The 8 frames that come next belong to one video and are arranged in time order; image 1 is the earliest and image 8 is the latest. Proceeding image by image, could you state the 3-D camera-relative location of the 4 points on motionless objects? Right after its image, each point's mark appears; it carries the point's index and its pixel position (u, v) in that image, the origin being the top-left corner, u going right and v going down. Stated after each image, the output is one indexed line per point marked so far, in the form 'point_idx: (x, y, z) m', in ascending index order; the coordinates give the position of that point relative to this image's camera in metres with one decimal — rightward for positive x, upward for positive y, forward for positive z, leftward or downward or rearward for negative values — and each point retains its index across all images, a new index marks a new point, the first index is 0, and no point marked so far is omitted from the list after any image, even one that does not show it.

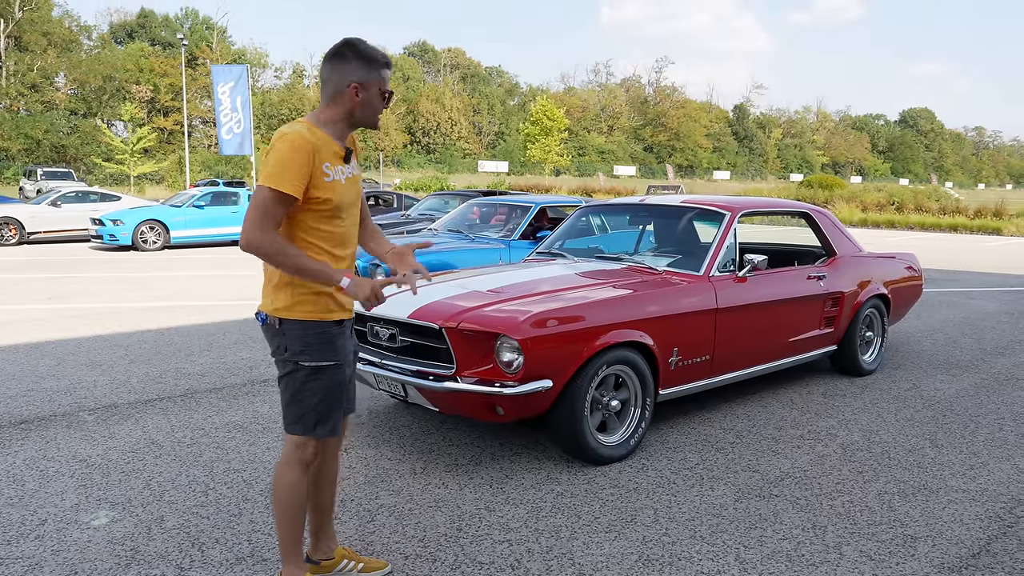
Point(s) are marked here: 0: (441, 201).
0: (-1.2, +1.4, +13.4) m
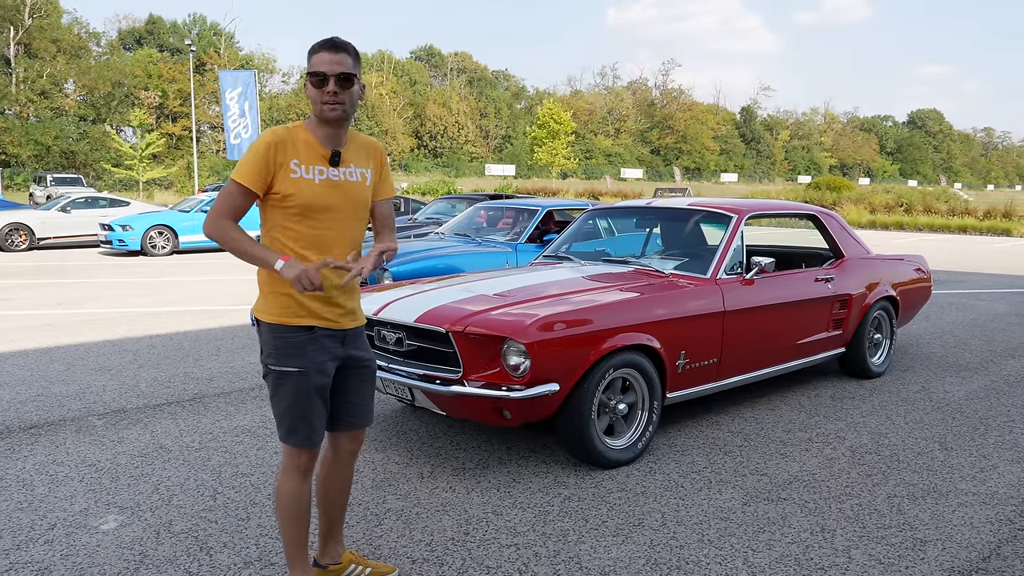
0: (-1.1, +1.4, +13.4) m
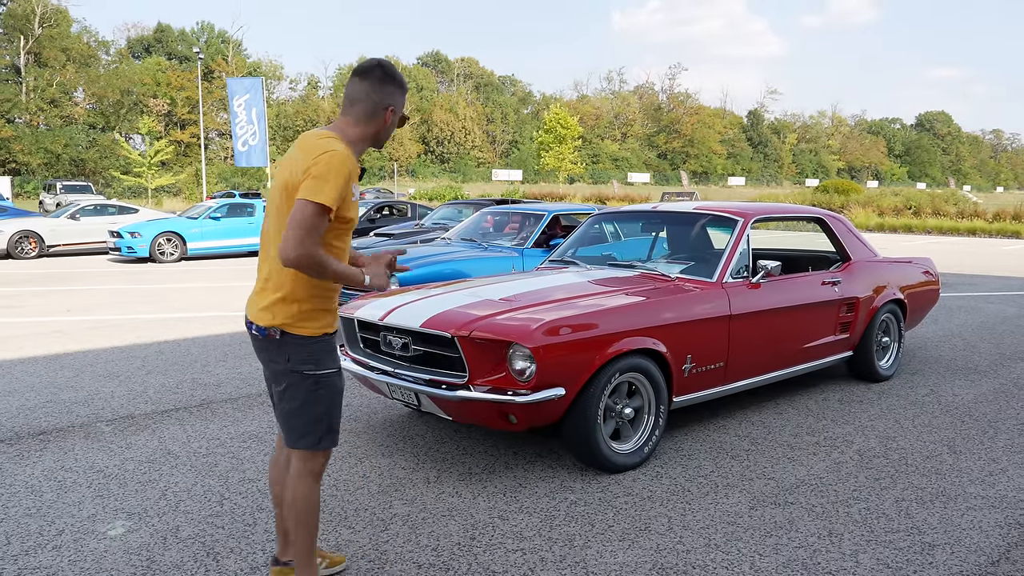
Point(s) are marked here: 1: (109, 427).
0: (-1.0, +1.3, +13.5) m
1: (-2.5, -0.9, +5.1) m
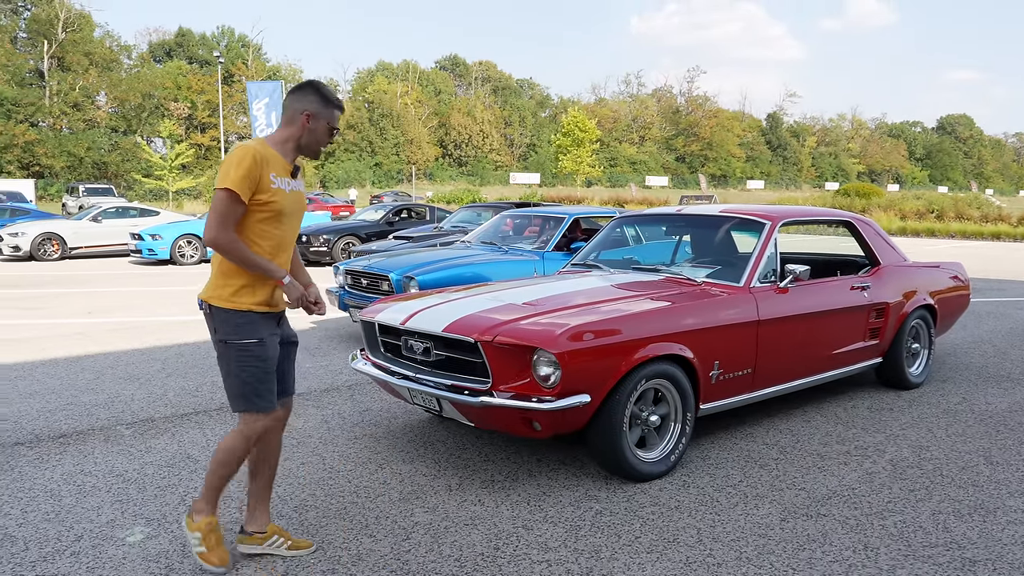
0: (-0.6, +1.2, +13.4) m
1: (-2.4, -0.9, +5.0) m
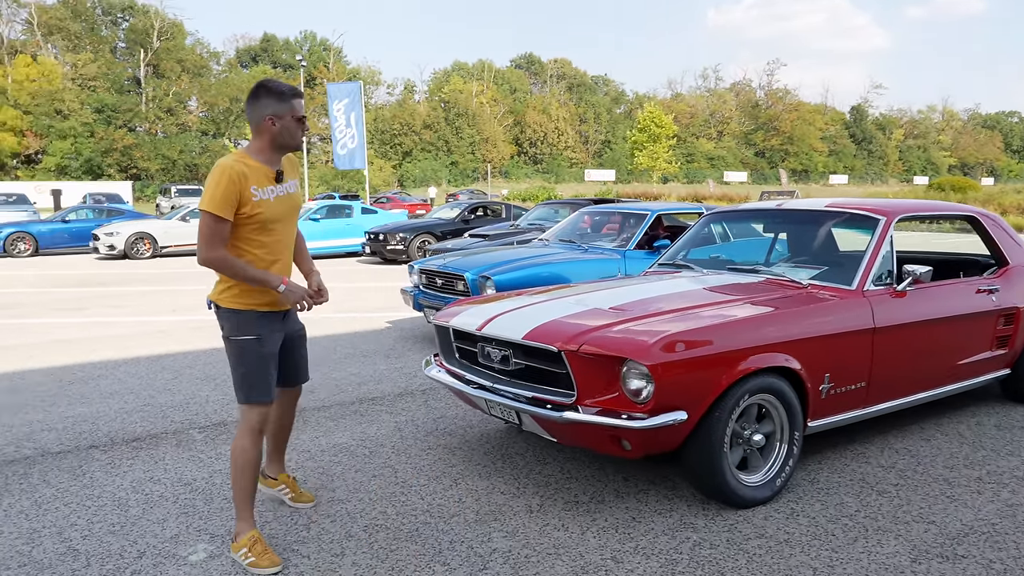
0: (+0.6, +1.3, +13.1) m
1: (-1.9, -0.9, +4.9) m
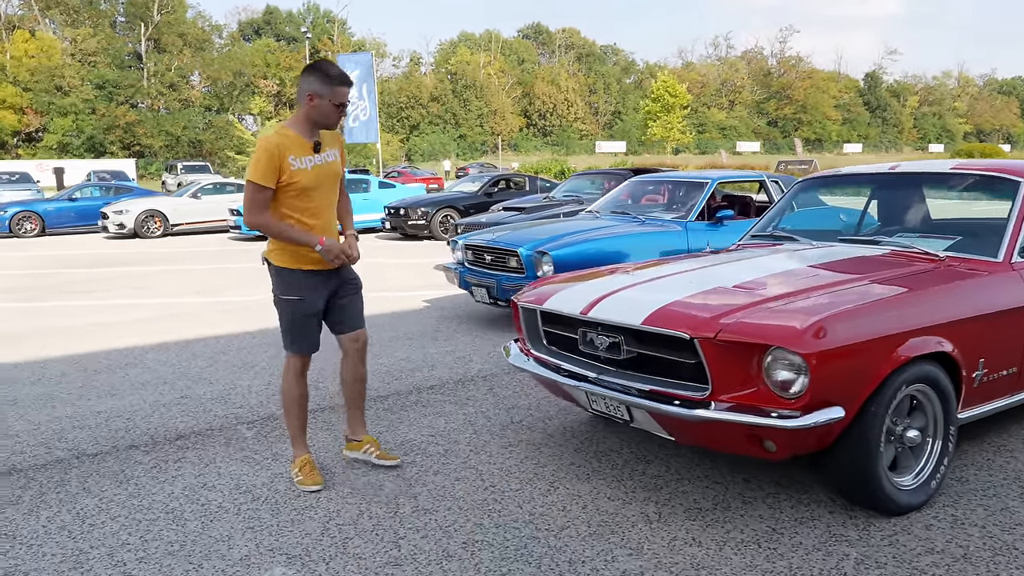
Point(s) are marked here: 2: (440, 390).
0: (+1.1, +1.7, +12.5) m
1: (-1.4, -0.8, +4.4) m
2: (-0.5, -0.7, +5.3) m
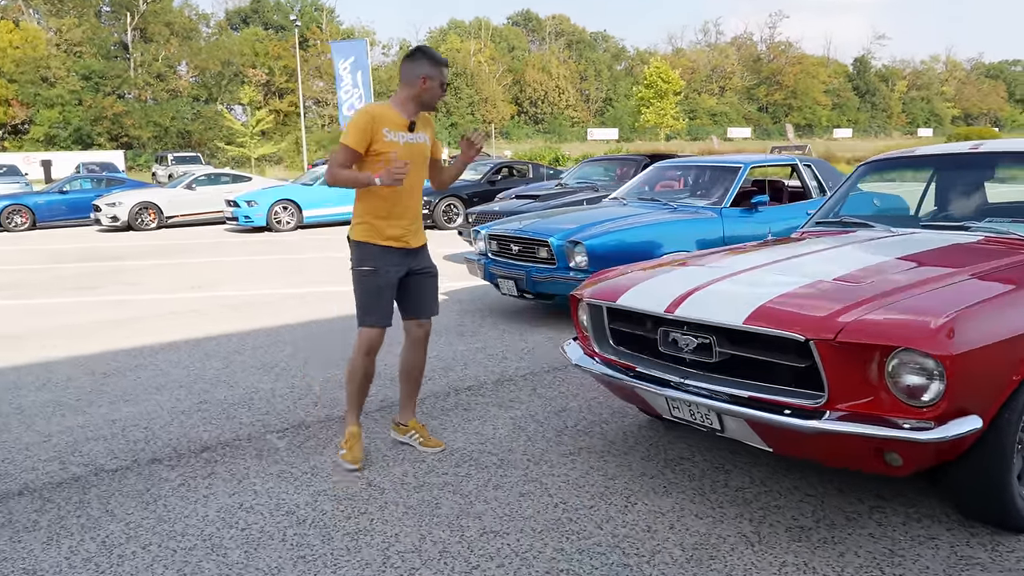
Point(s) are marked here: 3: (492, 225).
0: (+1.3, +1.8, +12.1) m
1: (-1.2, -0.8, +4.1) m
2: (-0.2, -0.6, +4.9) m
3: (-0.2, +0.6, +7.1) m
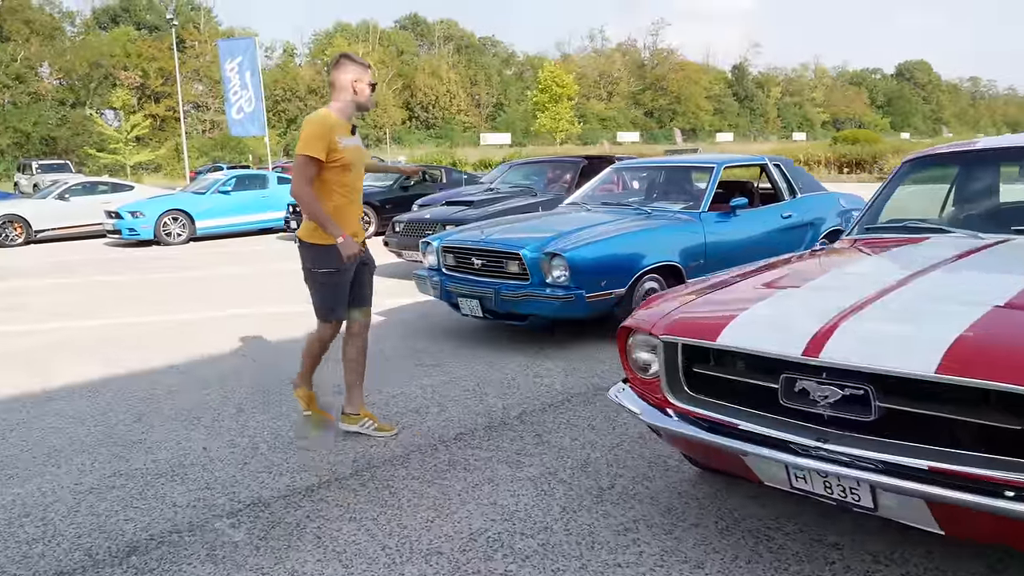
0: (+0.2, +1.7, +11.4) m
1: (-1.0, -0.9, +3.1) m
2: (-0.2, -0.8, +4.0) m
3: (-0.5, +0.4, +6.3) m
